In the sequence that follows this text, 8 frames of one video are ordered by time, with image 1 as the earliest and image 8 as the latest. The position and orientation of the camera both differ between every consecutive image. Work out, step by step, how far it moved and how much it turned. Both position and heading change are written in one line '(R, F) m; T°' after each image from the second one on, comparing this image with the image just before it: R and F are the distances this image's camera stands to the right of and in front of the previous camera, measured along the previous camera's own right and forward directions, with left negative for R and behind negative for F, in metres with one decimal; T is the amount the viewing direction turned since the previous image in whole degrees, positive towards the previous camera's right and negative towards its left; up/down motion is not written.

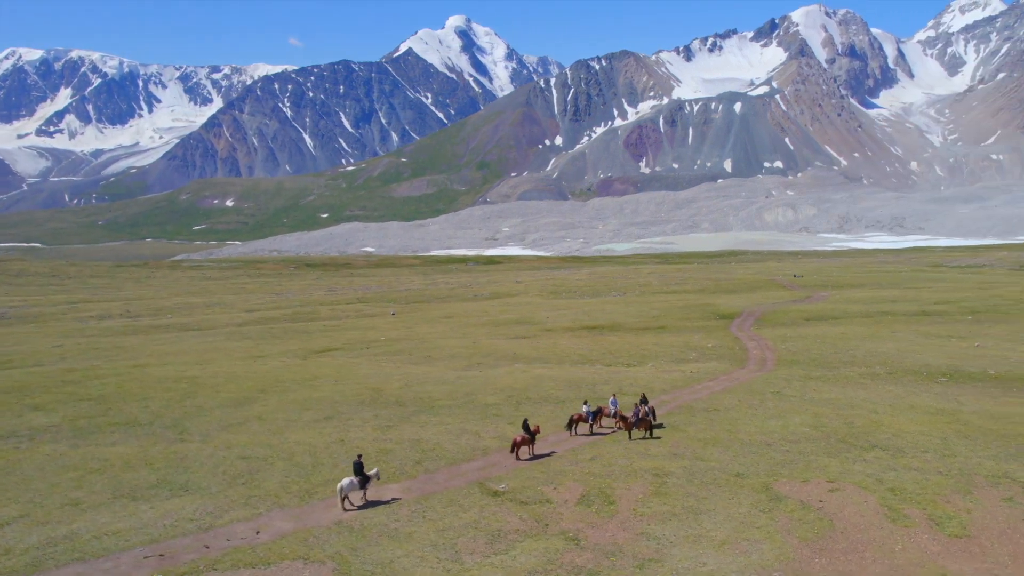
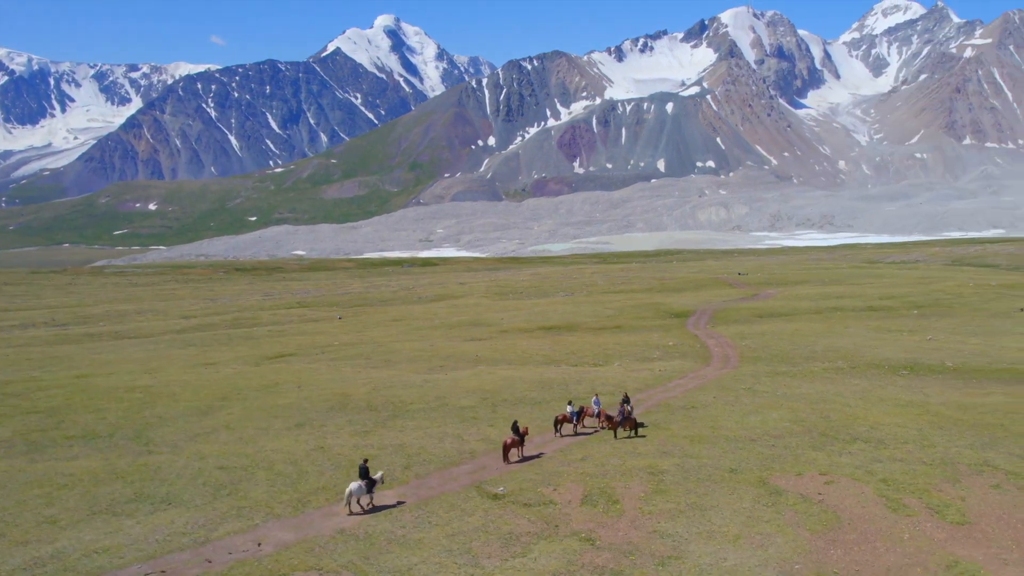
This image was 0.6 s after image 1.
(-1.9, 0.0) m; +4°
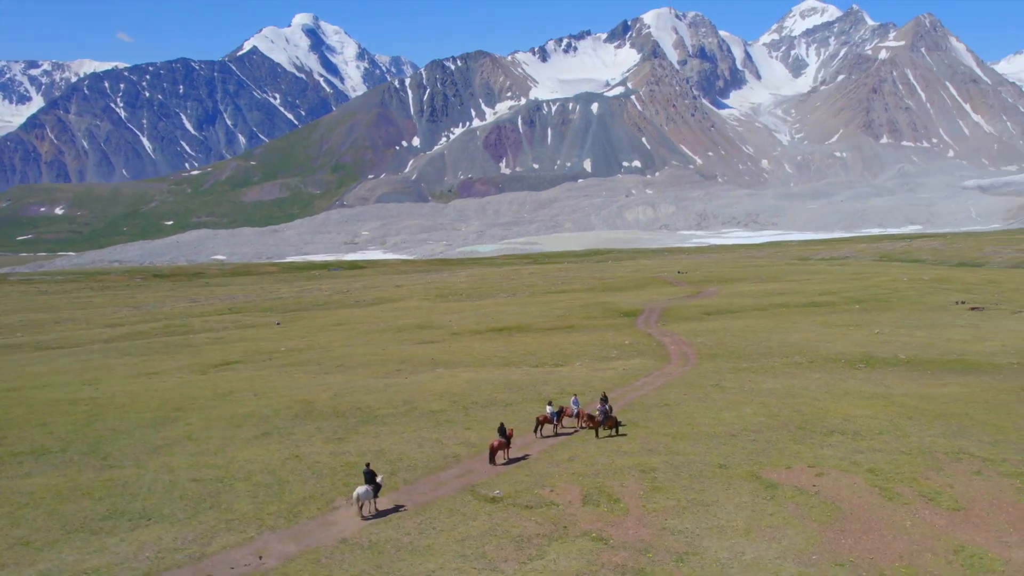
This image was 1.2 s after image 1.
(-2.1, 0.0) m; +5°
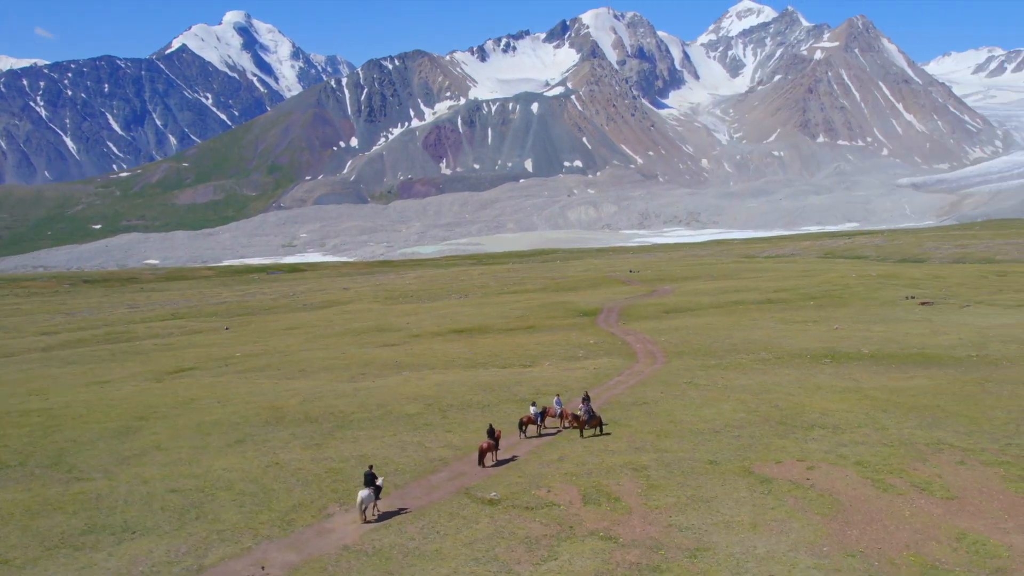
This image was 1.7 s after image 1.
(-1.7, 0.0) m; +4°
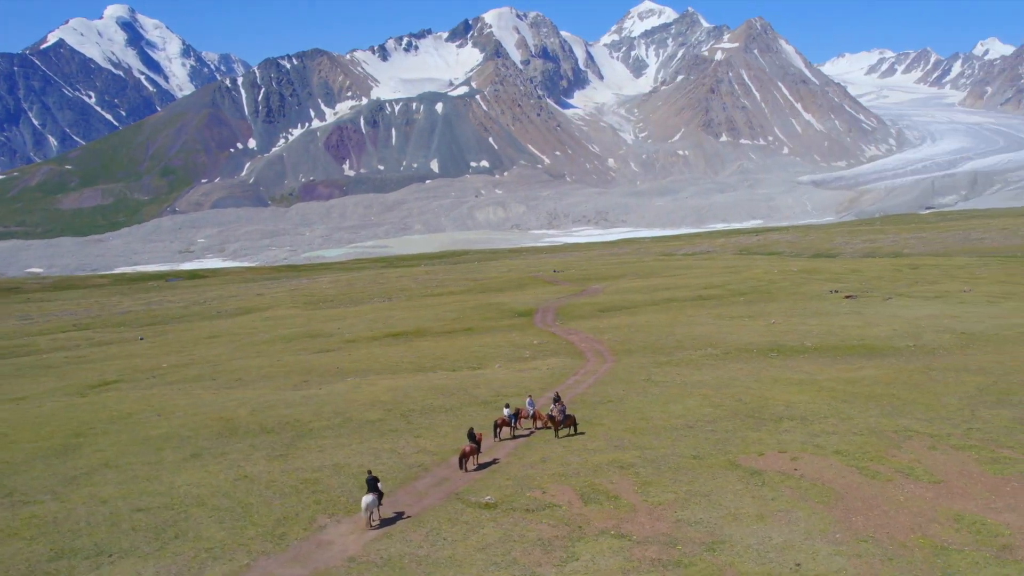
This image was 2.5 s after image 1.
(-2.7, 0.0) m; +6°
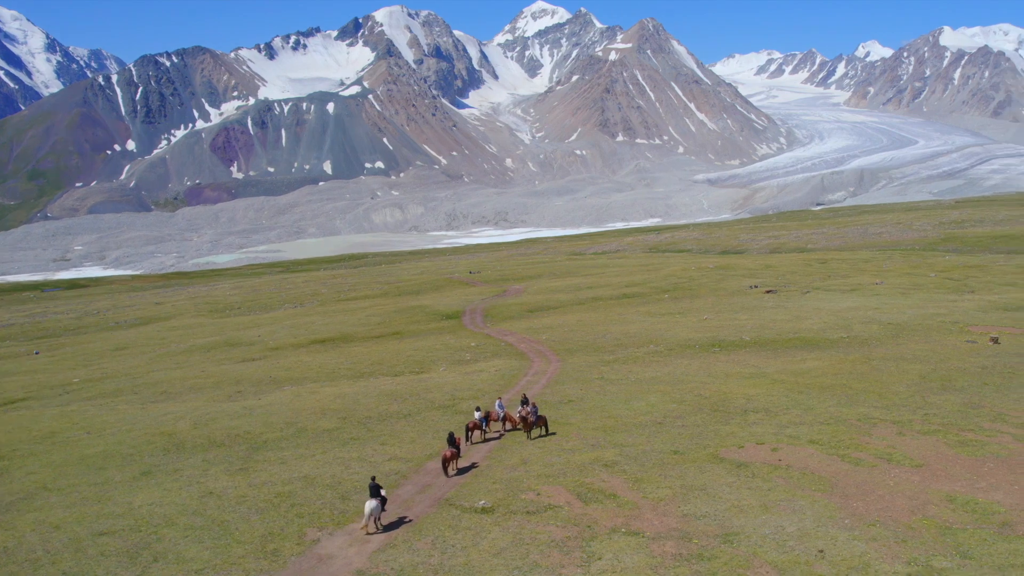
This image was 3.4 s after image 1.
(-3.1, +0.1) m; +7°
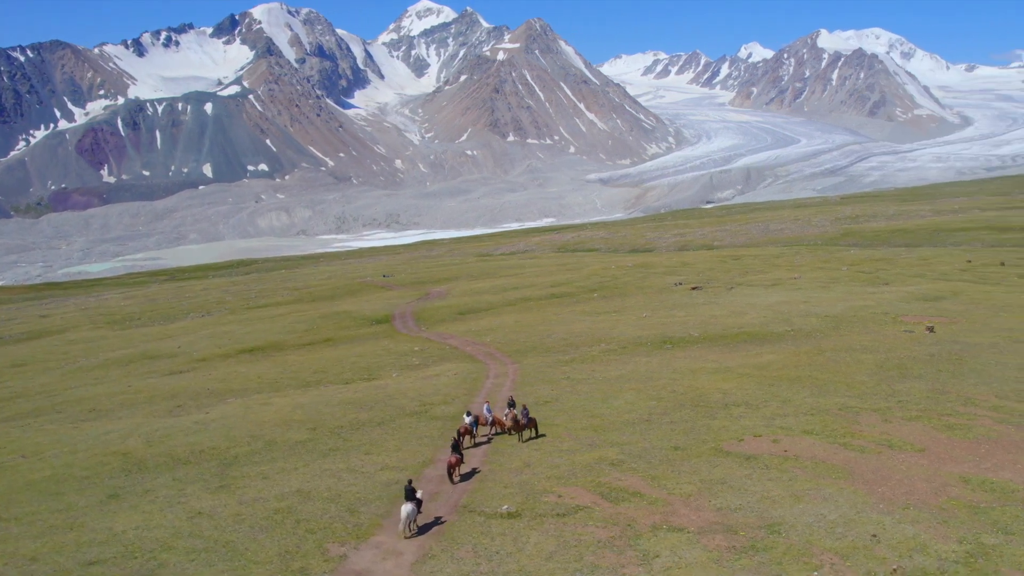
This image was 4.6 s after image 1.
(-4.3, +0.1) m; +8°
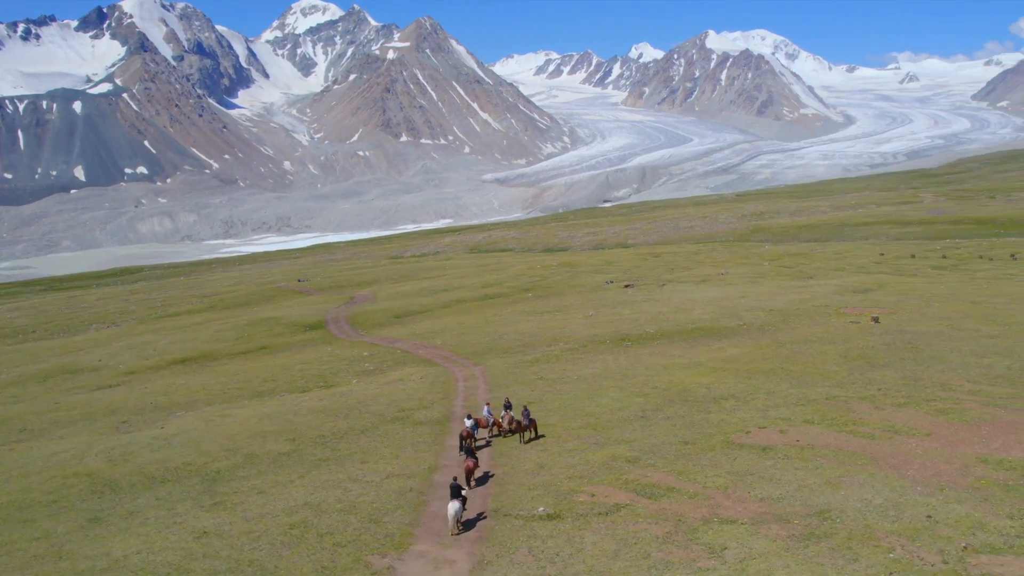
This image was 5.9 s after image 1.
(-4.8, +0.2) m; +8°
